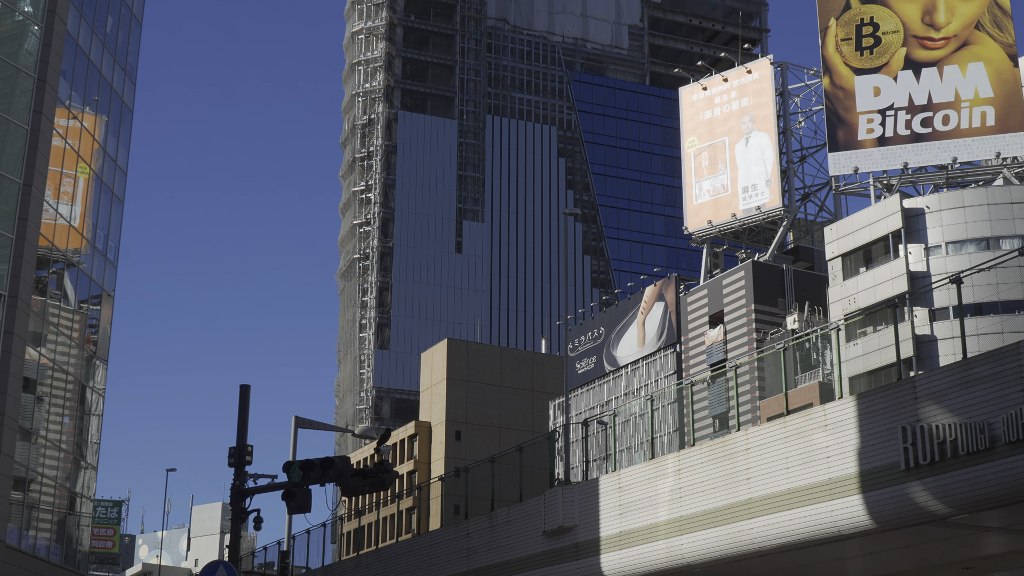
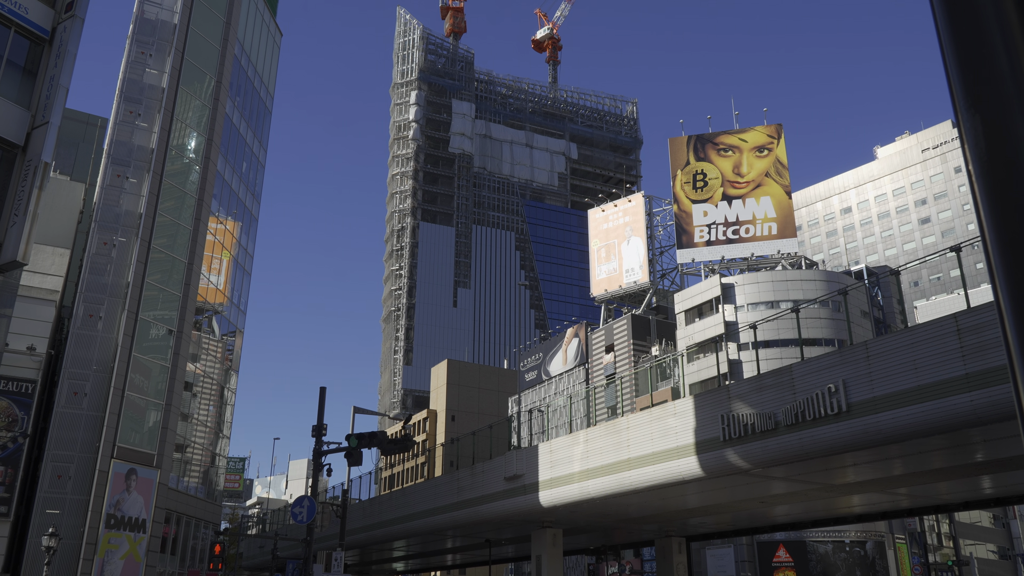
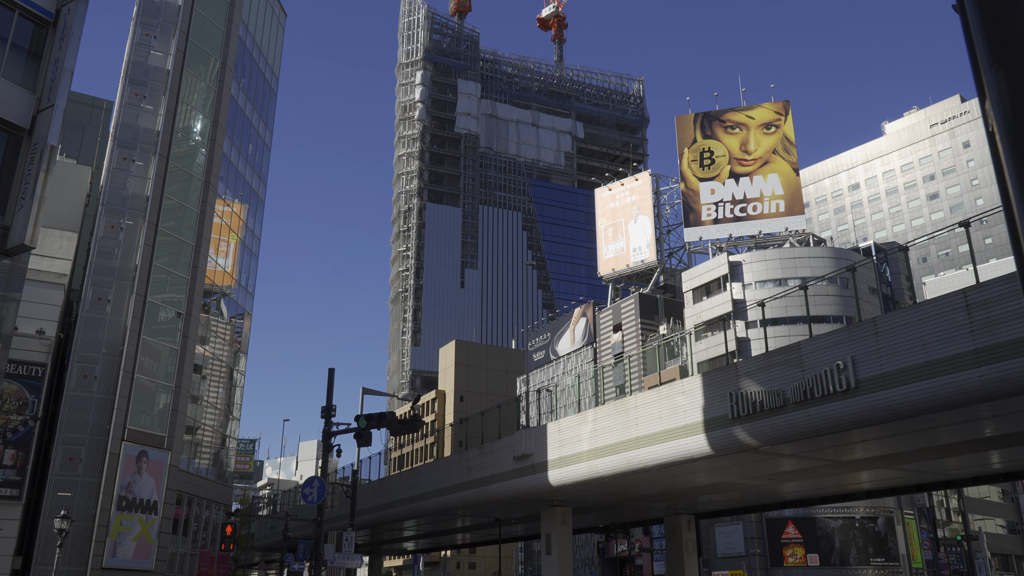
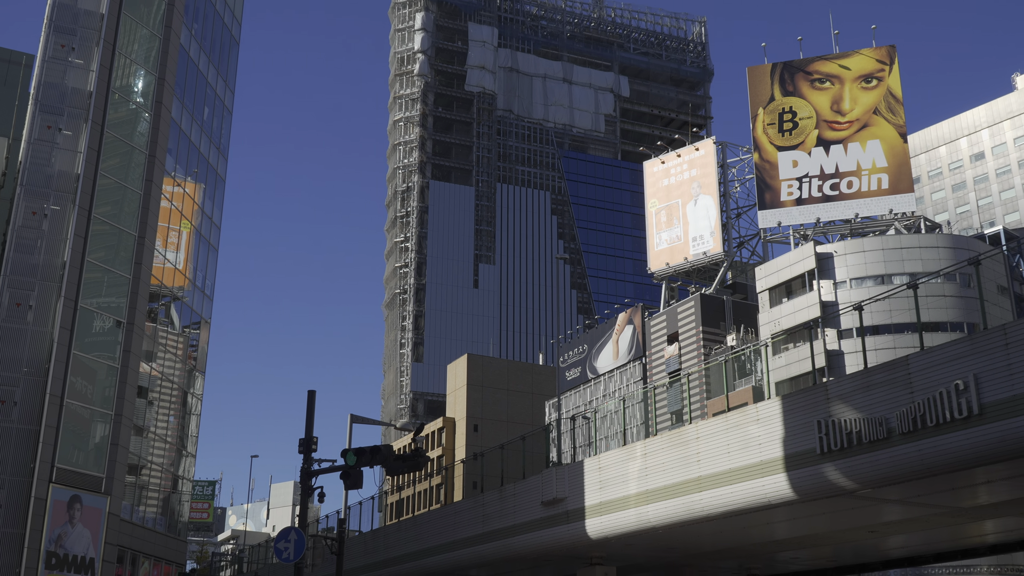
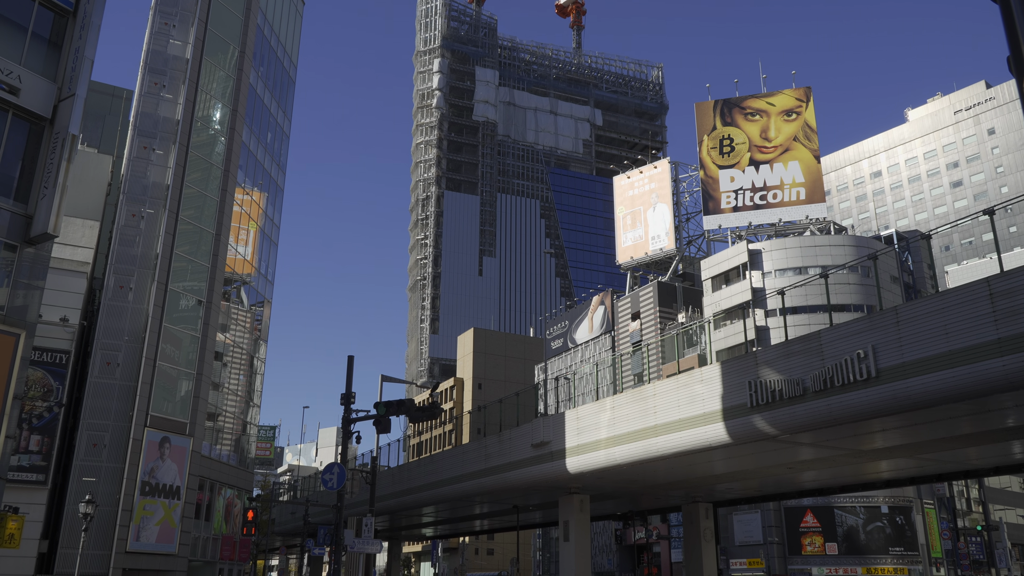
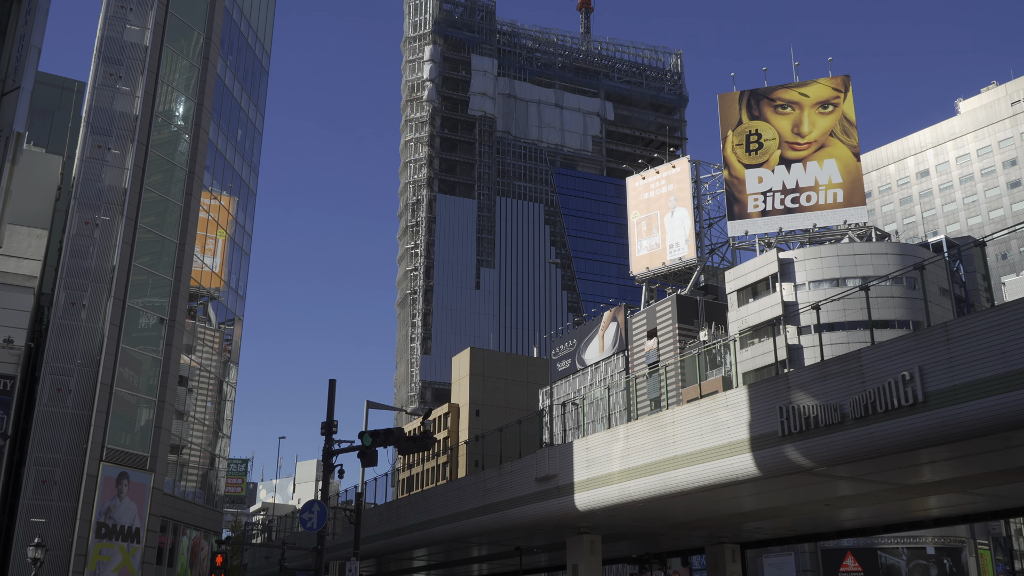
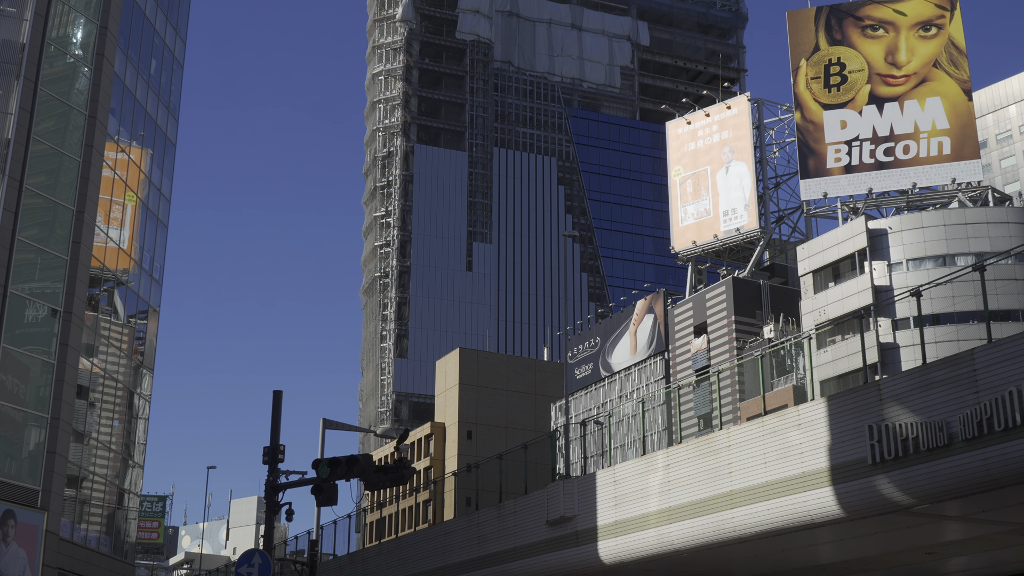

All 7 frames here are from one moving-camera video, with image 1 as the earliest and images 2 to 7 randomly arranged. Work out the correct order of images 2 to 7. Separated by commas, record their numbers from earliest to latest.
7, 4, 6, 5, 3, 2
